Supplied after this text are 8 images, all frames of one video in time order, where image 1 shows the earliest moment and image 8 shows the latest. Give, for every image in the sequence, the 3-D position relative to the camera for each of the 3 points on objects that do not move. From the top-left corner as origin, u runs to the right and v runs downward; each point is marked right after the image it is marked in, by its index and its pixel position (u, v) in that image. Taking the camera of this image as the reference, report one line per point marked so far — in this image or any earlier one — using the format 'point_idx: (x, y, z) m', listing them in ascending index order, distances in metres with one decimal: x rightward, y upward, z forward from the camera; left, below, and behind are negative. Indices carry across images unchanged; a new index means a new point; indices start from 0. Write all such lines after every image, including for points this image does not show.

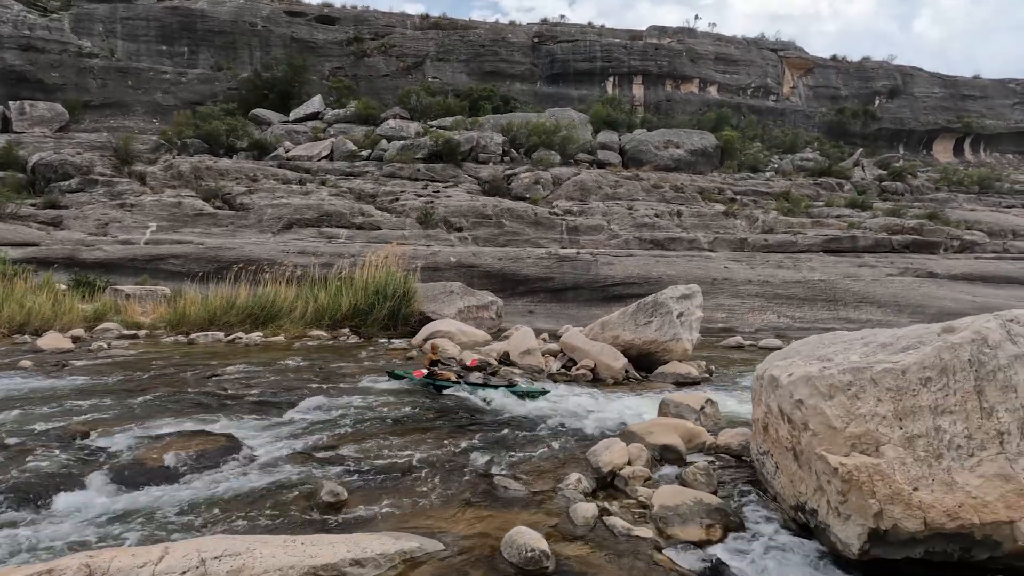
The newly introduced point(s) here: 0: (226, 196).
0: (-7.9, +2.5, +14.7) m
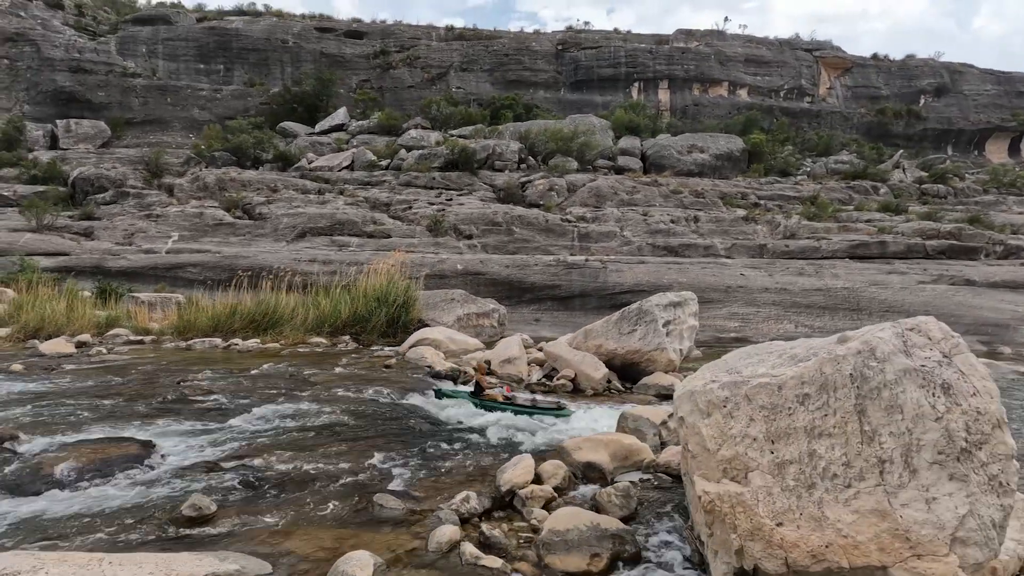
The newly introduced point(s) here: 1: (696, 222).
0: (-7.5, +2.3, +15.2) m
1: (+4.9, +1.8, +14.4) m
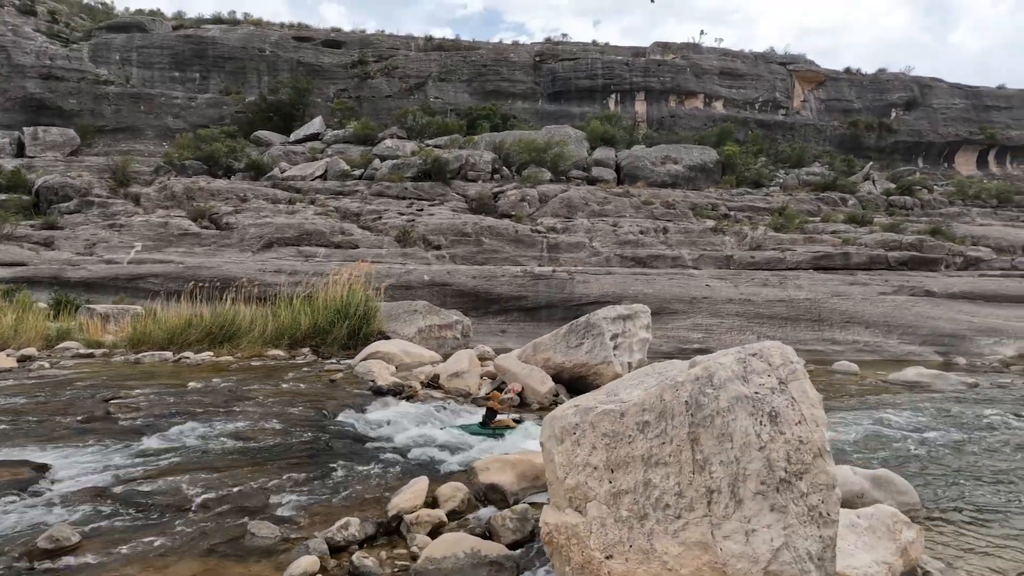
0: (-8.4, +2.0, +15.0) m
1: (+4.1, +1.5, +14.5) m
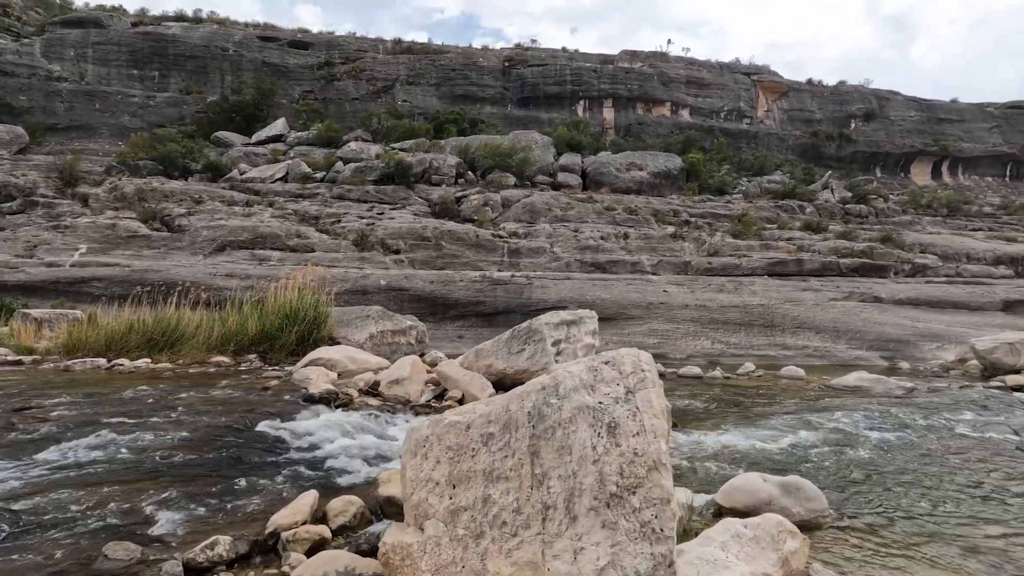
0: (-9.4, +1.9, +14.5) m
1: (+3.1, +1.3, +14.6) m
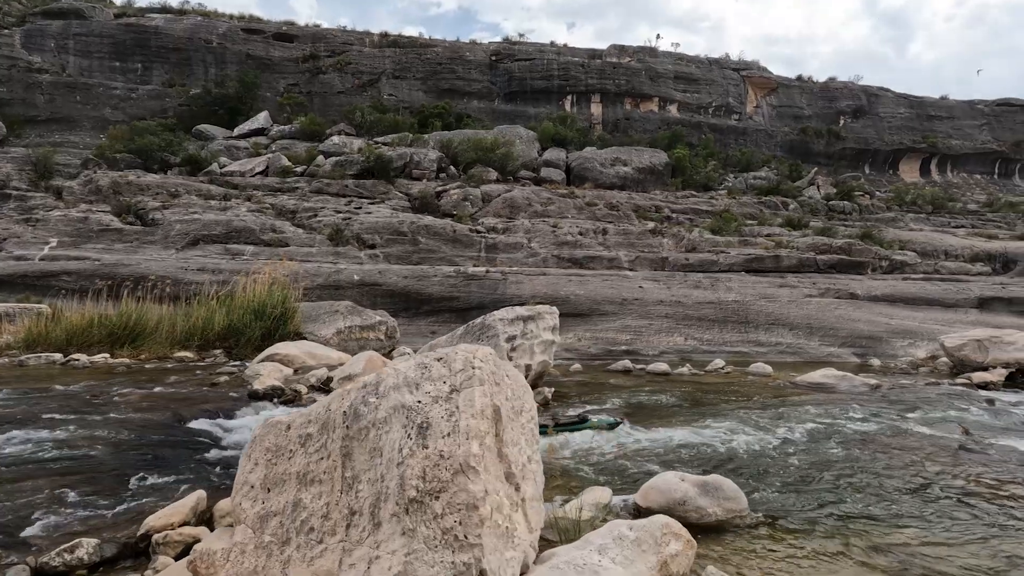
0: (-10.0, +2.0, +14.4) m
1: (+2.5, +1.5, +14.5) m
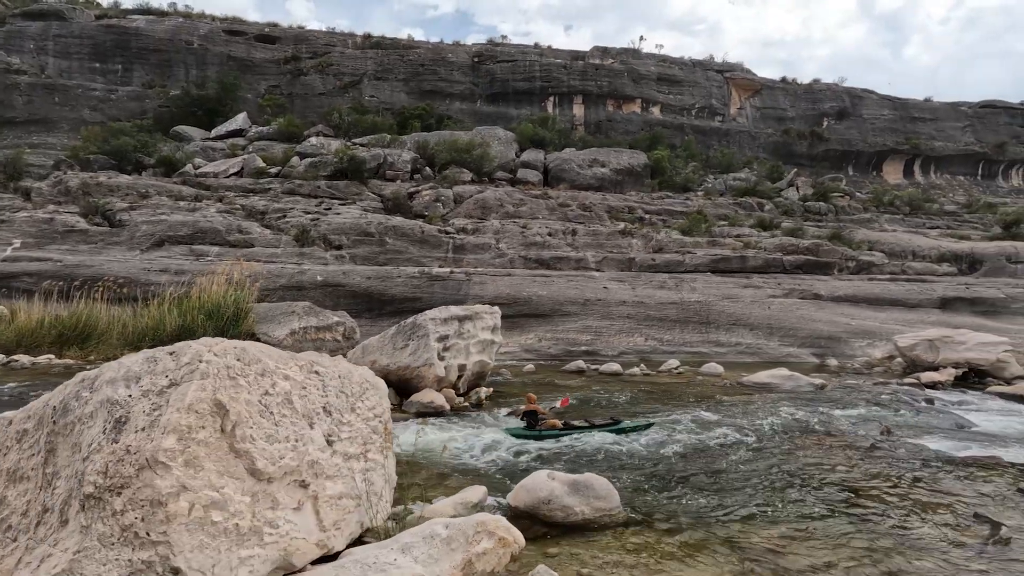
0: (-10.8, +2.0, +14.3) m
1: (+1.7, +1.4, +14.4) m
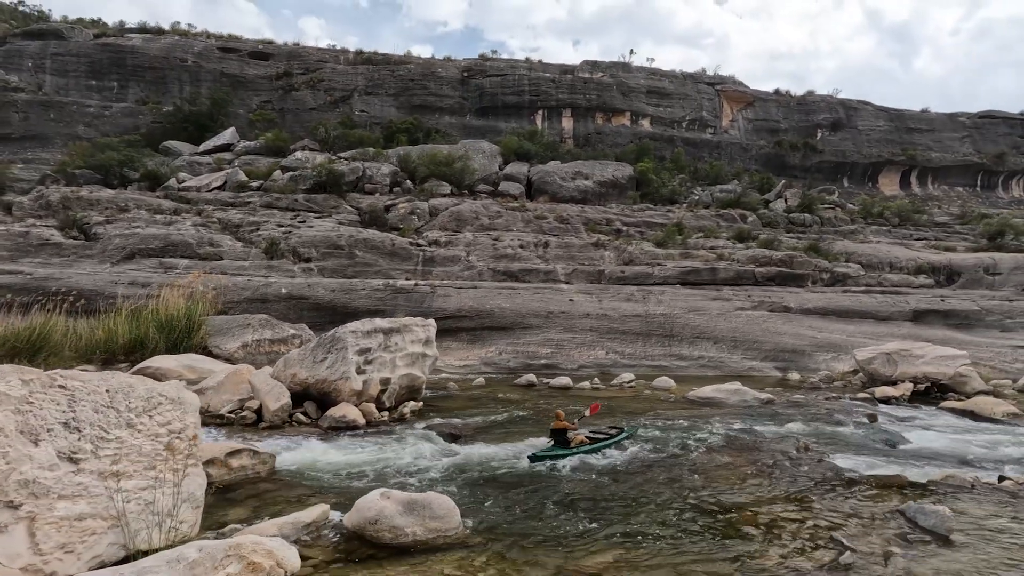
0: (-11.6, +1.7, +14.5) m
1: (+0.9, +1.1, +14.4) m
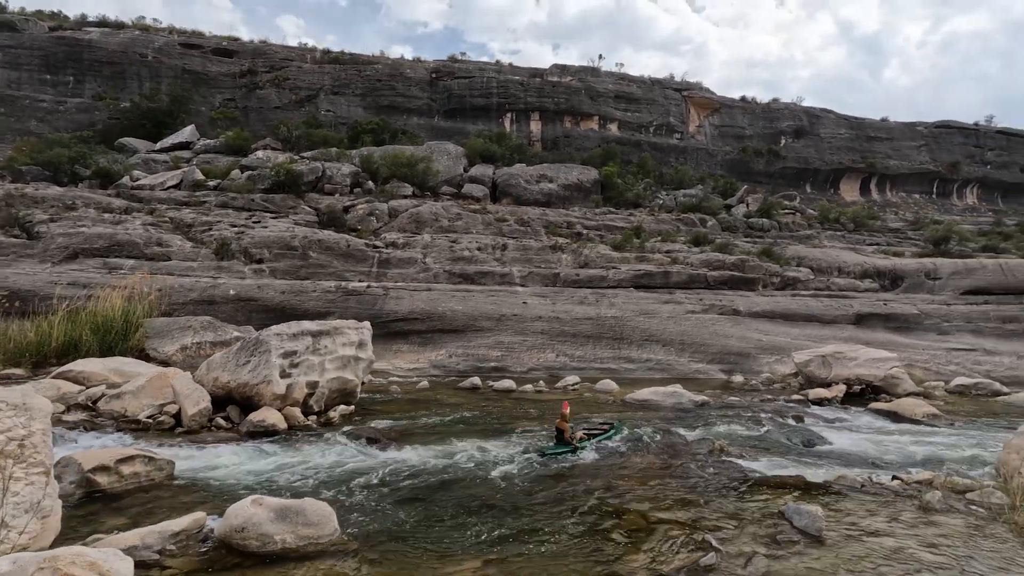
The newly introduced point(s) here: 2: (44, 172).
0: (-12.7, +1.7, +14.0) m
1: (-0.2, +1.0, +14.4) m
2: (-15.4, +3.8, +17.6) m
